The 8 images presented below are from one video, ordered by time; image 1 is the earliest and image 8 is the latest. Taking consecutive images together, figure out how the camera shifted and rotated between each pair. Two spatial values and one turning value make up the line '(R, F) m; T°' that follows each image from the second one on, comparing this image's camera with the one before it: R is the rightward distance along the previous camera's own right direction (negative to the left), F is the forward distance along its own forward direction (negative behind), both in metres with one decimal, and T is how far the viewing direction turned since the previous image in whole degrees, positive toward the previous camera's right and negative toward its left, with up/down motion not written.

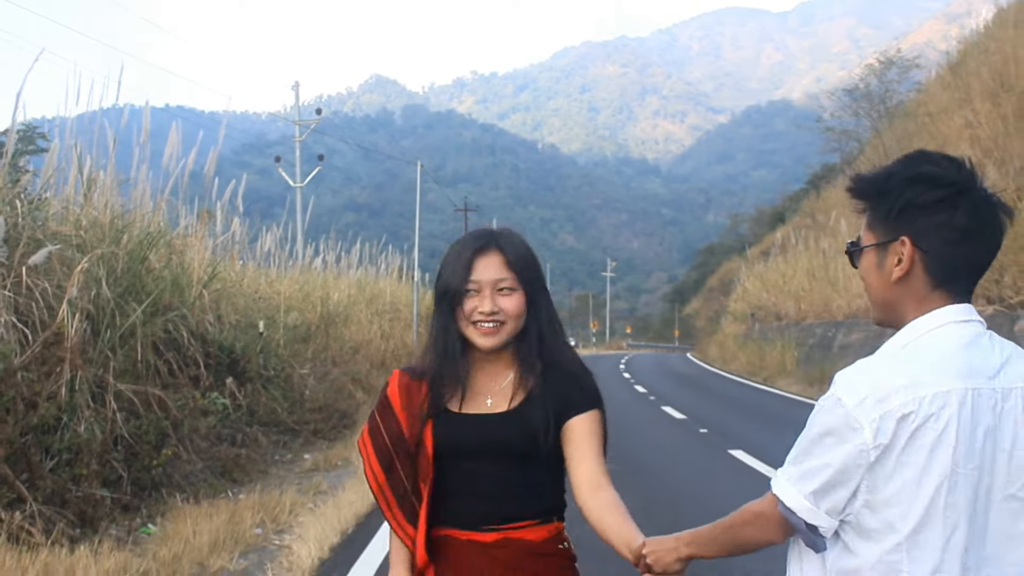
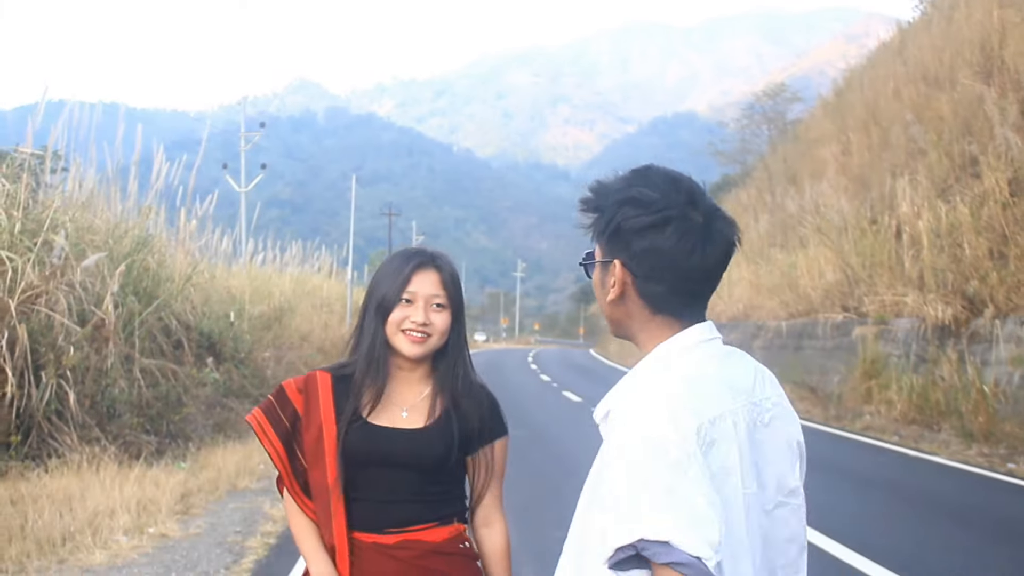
(-0.3, -2.2) m; +5°
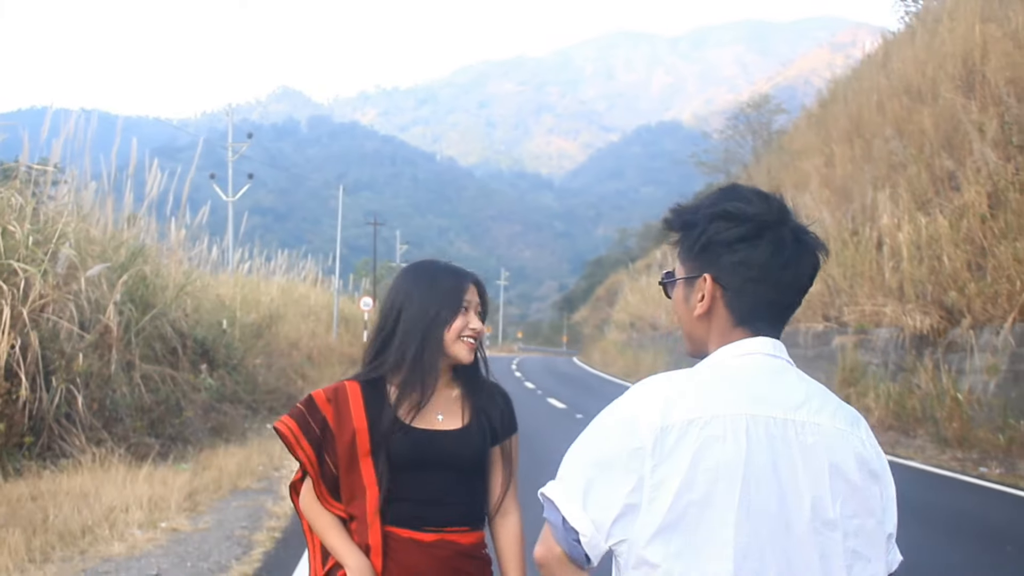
(-0.1, -0.3) m; +1°
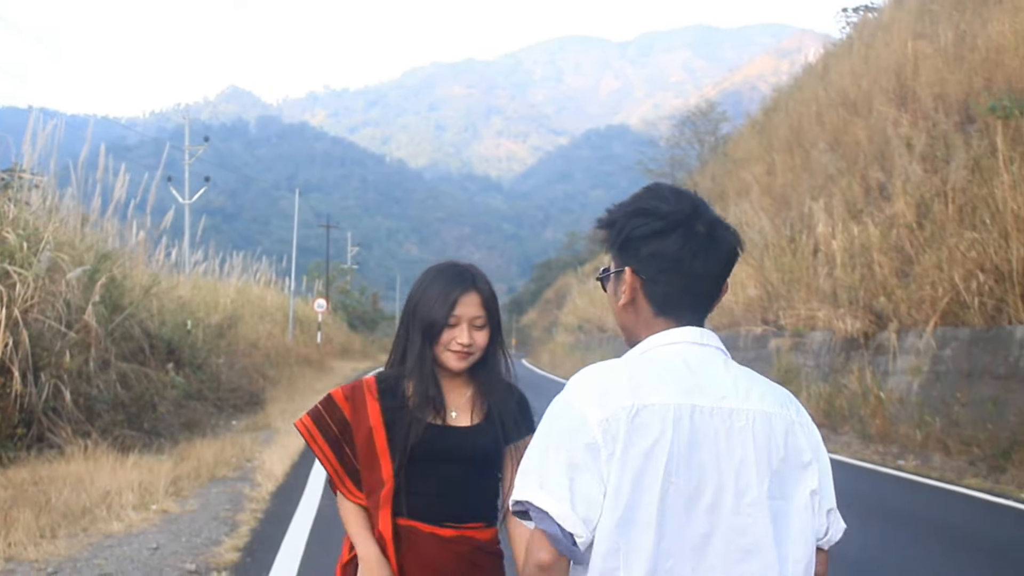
(-0.1, -0.7) m; +3°
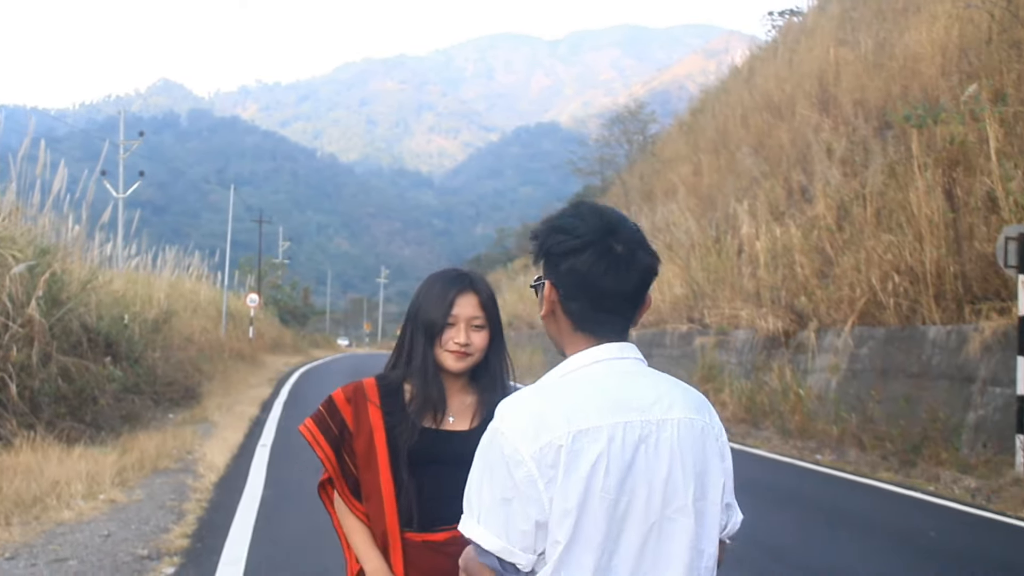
(-0.1, -0.3) m; +4°
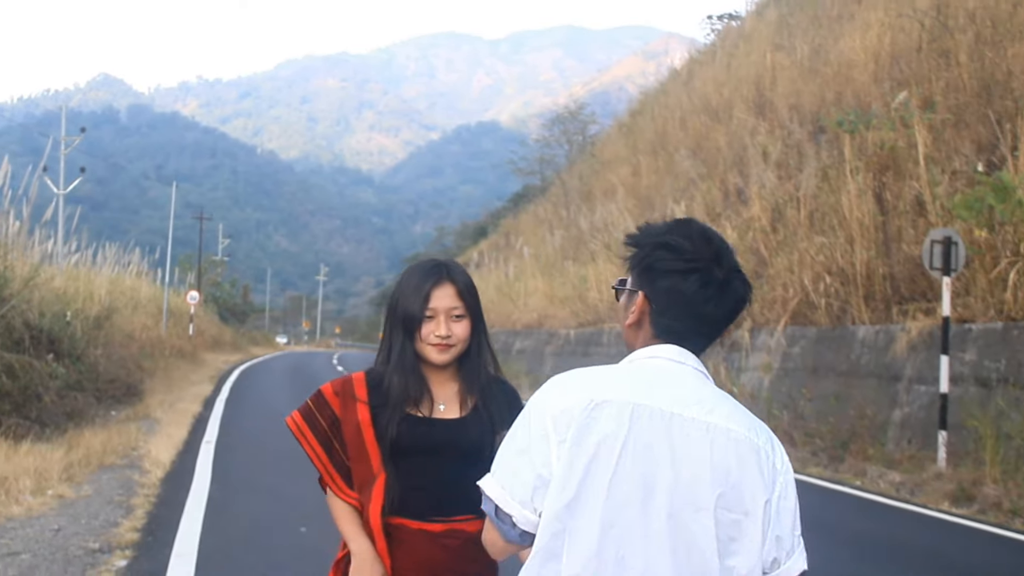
(-0.1, -0.3) m; +3°
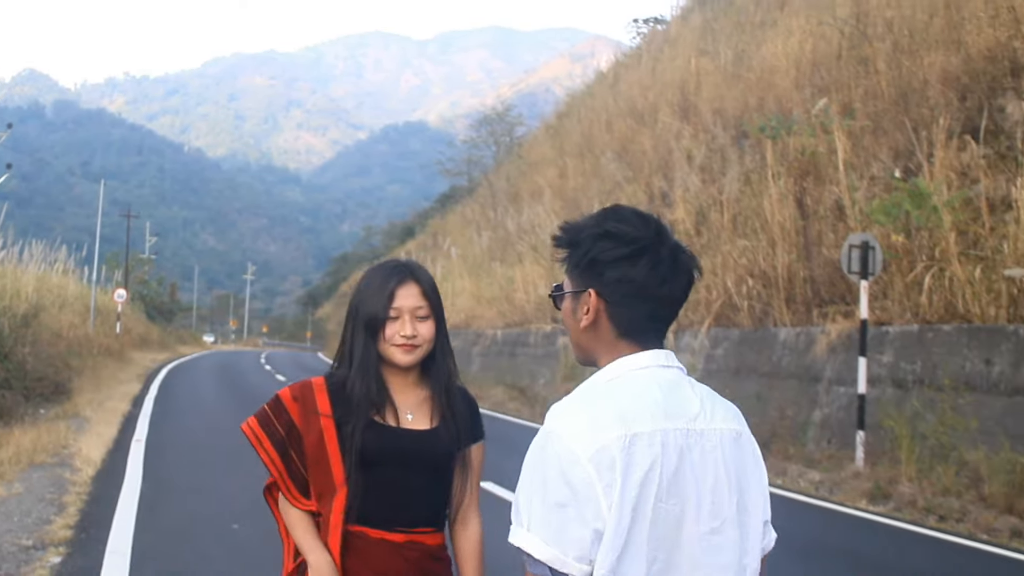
(-0.1, -0.4) m; +4°
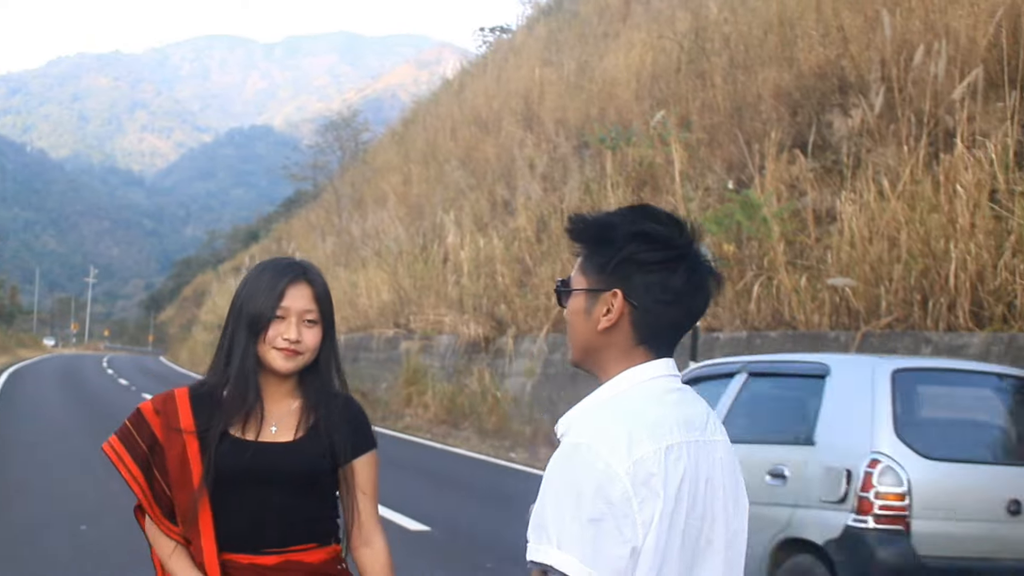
(-0.2, -1.4) m; +9°
